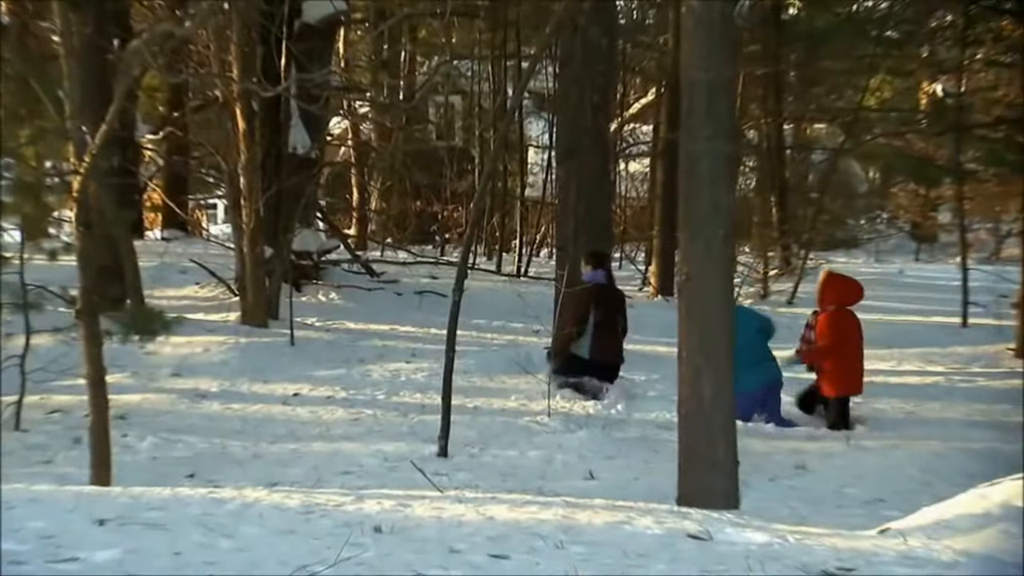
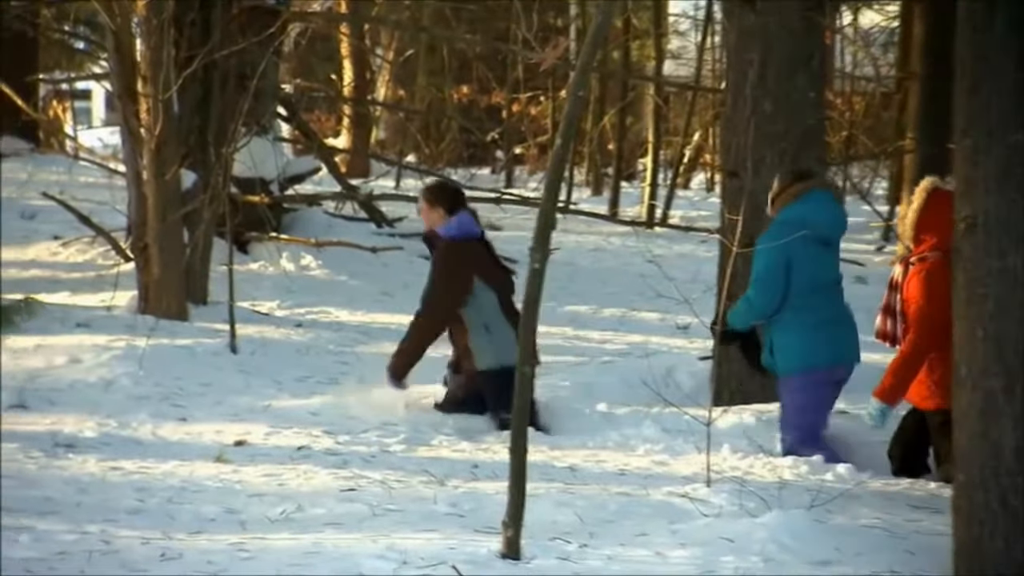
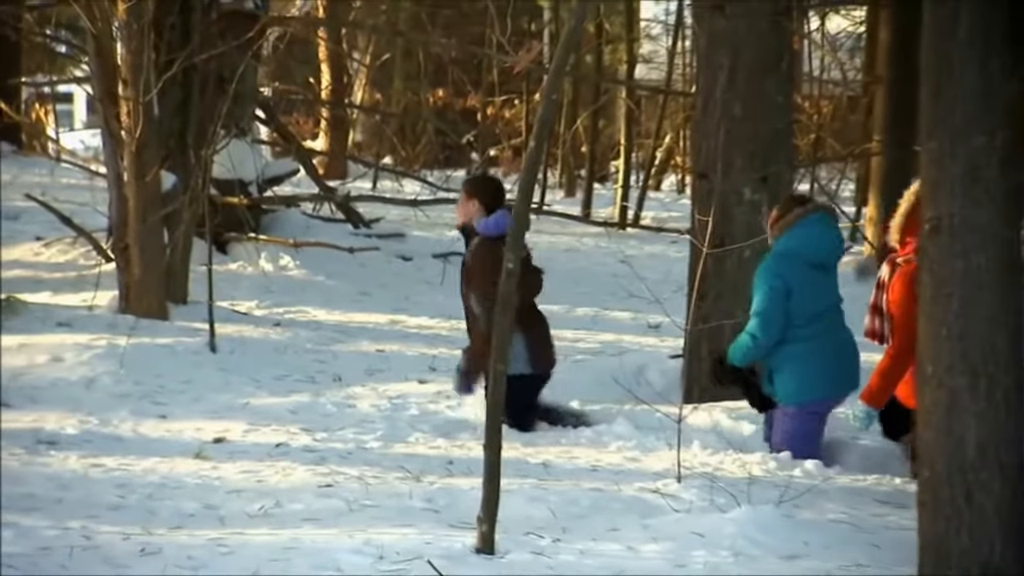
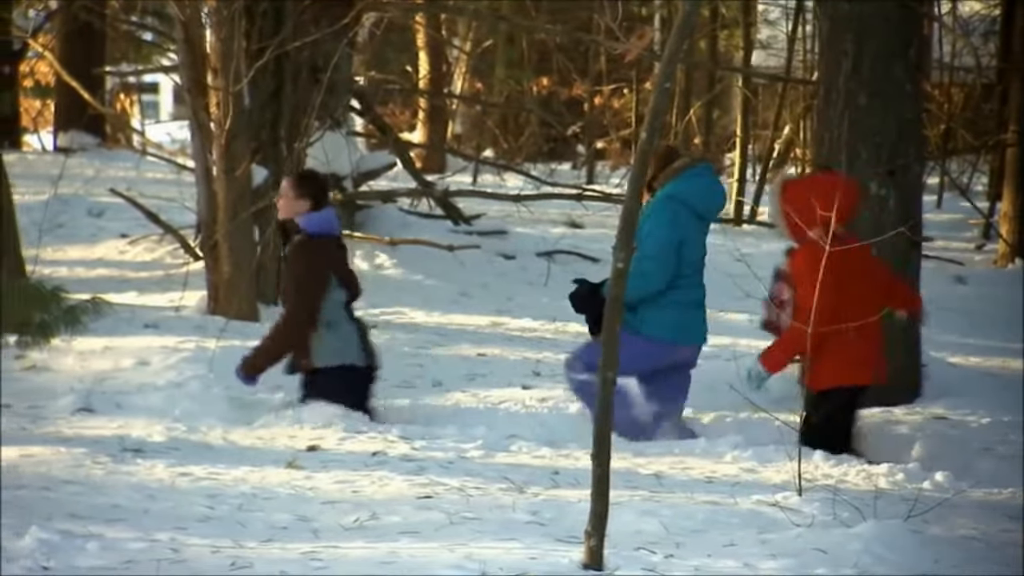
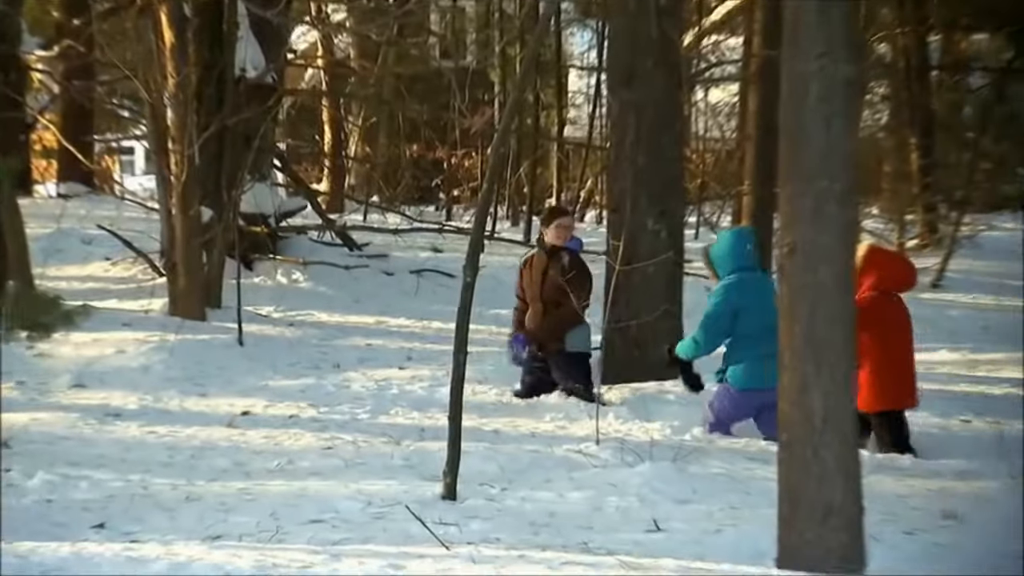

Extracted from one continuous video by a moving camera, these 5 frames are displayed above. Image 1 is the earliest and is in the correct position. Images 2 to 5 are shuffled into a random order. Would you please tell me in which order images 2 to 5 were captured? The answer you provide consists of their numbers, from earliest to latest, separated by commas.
5, 3, 2, 4
